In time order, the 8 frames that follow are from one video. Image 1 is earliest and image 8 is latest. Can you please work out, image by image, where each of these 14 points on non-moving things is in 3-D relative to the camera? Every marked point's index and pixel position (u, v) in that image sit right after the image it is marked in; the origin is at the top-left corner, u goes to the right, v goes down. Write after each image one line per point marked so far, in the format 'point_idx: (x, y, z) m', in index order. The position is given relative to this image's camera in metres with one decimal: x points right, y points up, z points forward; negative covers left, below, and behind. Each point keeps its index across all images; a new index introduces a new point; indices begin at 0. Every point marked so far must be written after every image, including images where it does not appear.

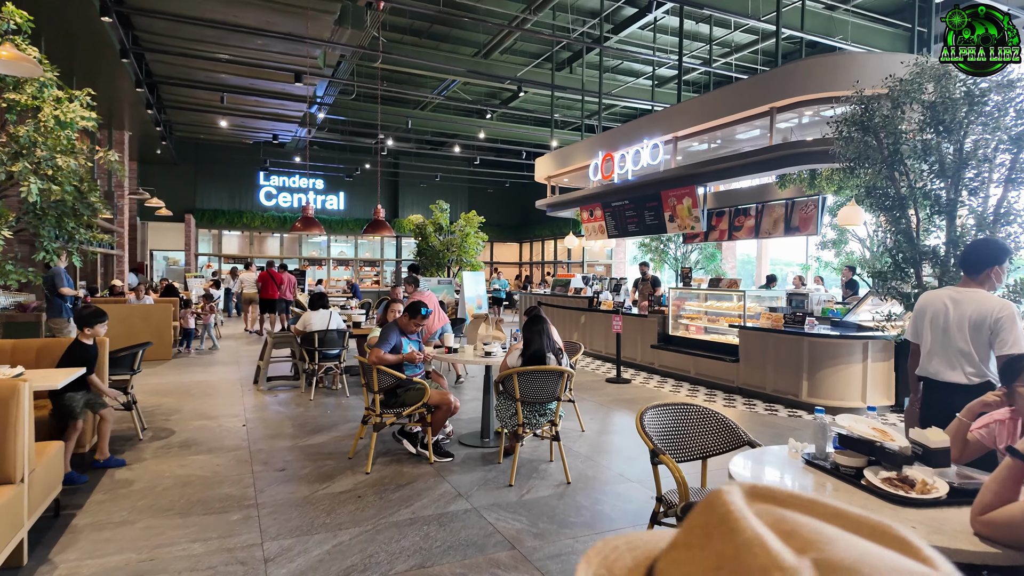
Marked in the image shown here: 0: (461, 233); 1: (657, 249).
0: (-1.1, +1.2, +12.2) m
1: (+3.3, +0.9, +13.1) m
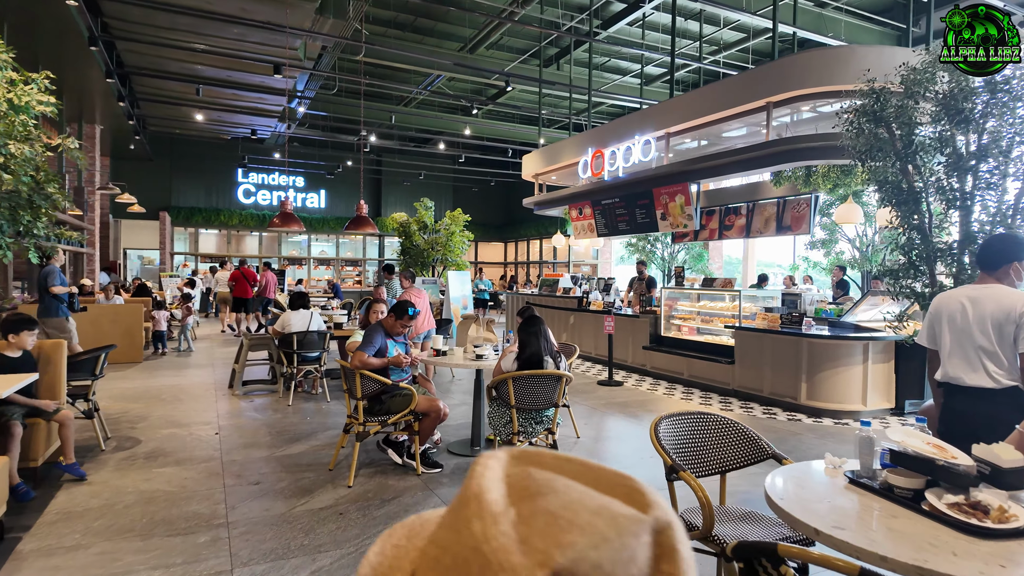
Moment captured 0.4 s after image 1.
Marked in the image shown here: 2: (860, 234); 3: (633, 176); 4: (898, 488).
0: (-1.4, +1.2, +11.9) m
1: (+3.0, +0.9, +13.0) m
2: (+5.7, +0.9, +9.7) m
3: (+1.6, +1.5, +7.8) m
4: (+1.0, -0.5, +1.6) m
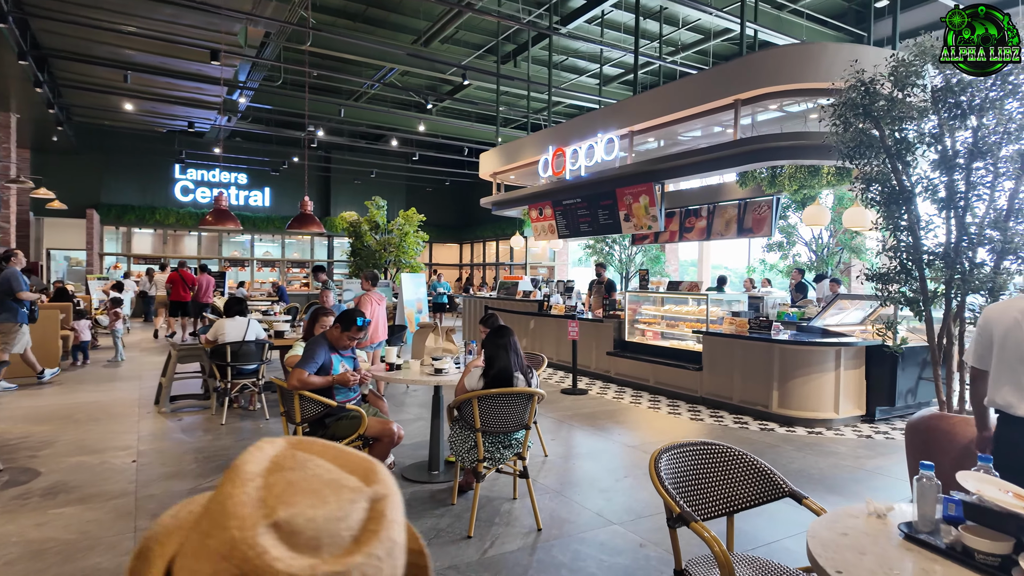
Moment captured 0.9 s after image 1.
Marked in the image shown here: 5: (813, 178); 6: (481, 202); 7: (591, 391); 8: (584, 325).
0: (-2.2, +1.1, +11.4) m
1: (+2.0, +0.8, +12.8) m
2: (+5.0, +0.9, +9.7) m
3: (+1.1, +1.5, +7.5) m
4: (+1.0, -0.6, +1.2) m
5: (+3.2, +1.2, +6.1) m
6: (-0.6, +1.5, +10.2) m
7: (+0.9, -1.2, +6.5) m
8: (+1.0, -0.5, +7.5) m
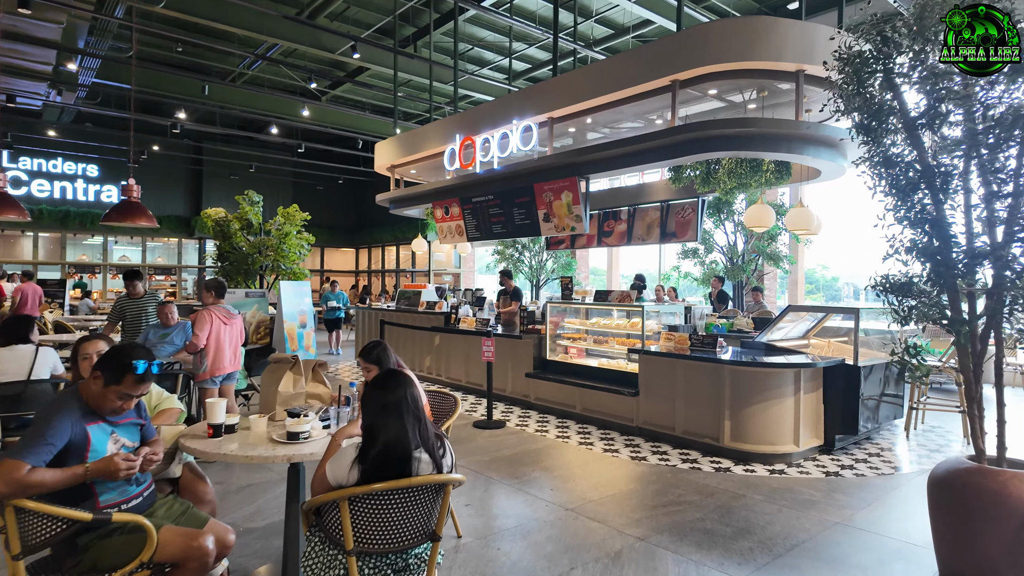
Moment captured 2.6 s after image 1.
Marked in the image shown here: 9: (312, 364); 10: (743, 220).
0: (-3.9, +0.9, +9.7) m
1: (0.0, +0.6, +11.8) m
2: (+3.5, +0.7, +9.3) m
3: (0.0, +1.4, +6.5) m
4: (+1.0, -0.6, +0.3) m
5: (+2.3, +1.1, +5.5) m
6: (-2.1, +1.4, +8.8) m
7: (0.0, -1.3, +5.5) m
8: (-0.1, -0.6, +6.5) m
9: (-1.0, -0.4, +2.8) m
10: (+3.6, +1.0, +9.1) m
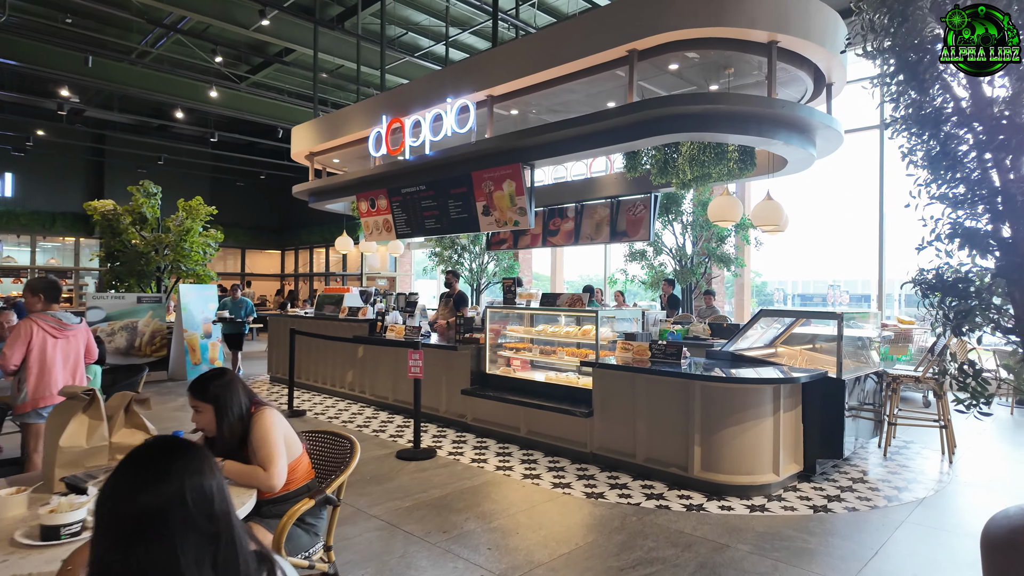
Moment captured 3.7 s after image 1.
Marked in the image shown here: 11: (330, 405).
0: (-4.9, +0.9, +8.5) m
1: (-1.2, +0.5, +11.0) m
2: (+2.5, +0.7, +8.8) m
3: (-0.7, +1.3, +5.7) m
4: (+0.9, -0.6, -0.5) m
5: (+1.8, +1.1, +4.9) m
6: (-3.0, +1.3, +7.8) m
7: (-0.6, -1.3, +4.6) m
8: (-0.8, -0.6, +5.6) m
9: (-1.2, -0.4, +1.9) m
10: (+2.6, +1.0, +8.6) m
11: (-2.0, -1.3, +6.4) m
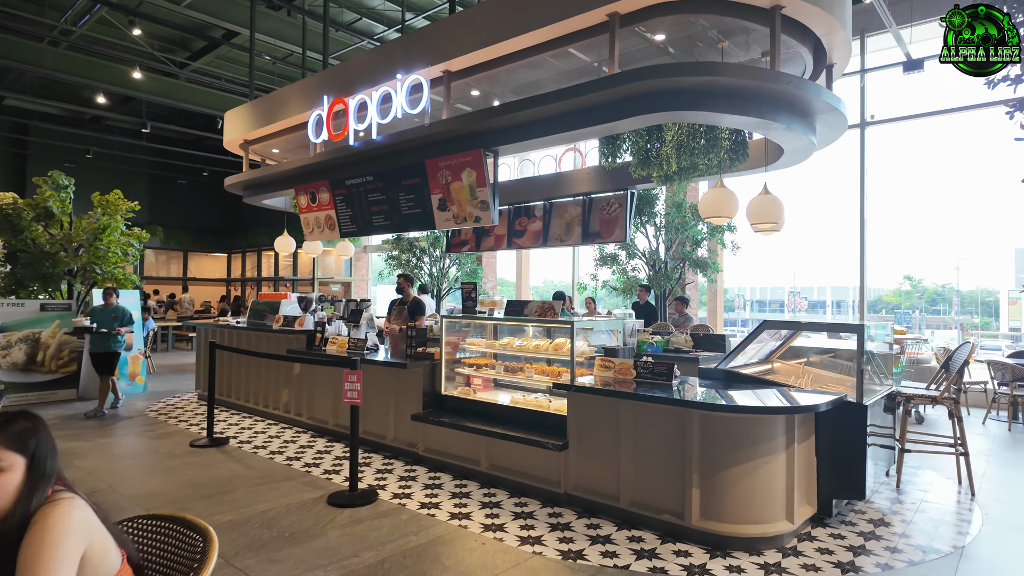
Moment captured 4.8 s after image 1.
0: (-5.4, +0.8, +7.5) m
1: (-1.8, +0.4, +10.2) m
2: (+2.0, +0.6, +8.2) m
3: (-1.0, +1.3, +4.9) m
4: (+1.0, -0.6, -1.1) m
5: (+1.5, +1.0, +4.3) m
6: (-3.4, +1.2, +6.9) m
7: (-0.8, -1.4, +3.8) m
8: (-1.1, -0.7, +4.8) m
9: (-1.4, -0.4, +1.0) m
10: (+2.1, +0.9, +8.0) m
11: (-2.4, -1.4, +5.5) m
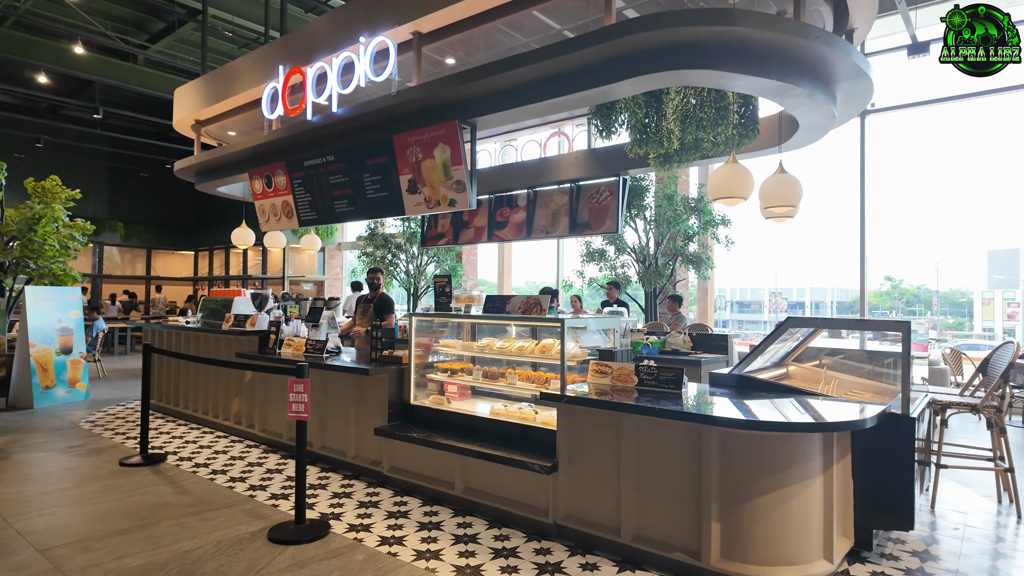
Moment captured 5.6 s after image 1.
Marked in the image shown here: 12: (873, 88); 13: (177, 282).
0: (-5.6, +0.8, +6.7) m
1: (-2.2, +0.5, +9.5) m
2: (+1.8, +0.6, +7.7) m
3: (-1.2, +1.3, +4.3) m
4: (+1.0, -0.5, -1.7) m
5: (+1.3, +1.1, +3.7) m
6: (-3.6, +1.3, +6.2) m
7: (-1.0, -1.3, +3.2) m
8: (-1.3, -0.6, +4.2) m
9: (-1.4, -0.3, +0.4) m
10: (+1.9, +0.9, +7.5) m
11: (-2.6, -1.3, +4.8) m
12: (+2.3, +1.2, +3.6) m
13: (-9.3, +0.2, +16.0) m
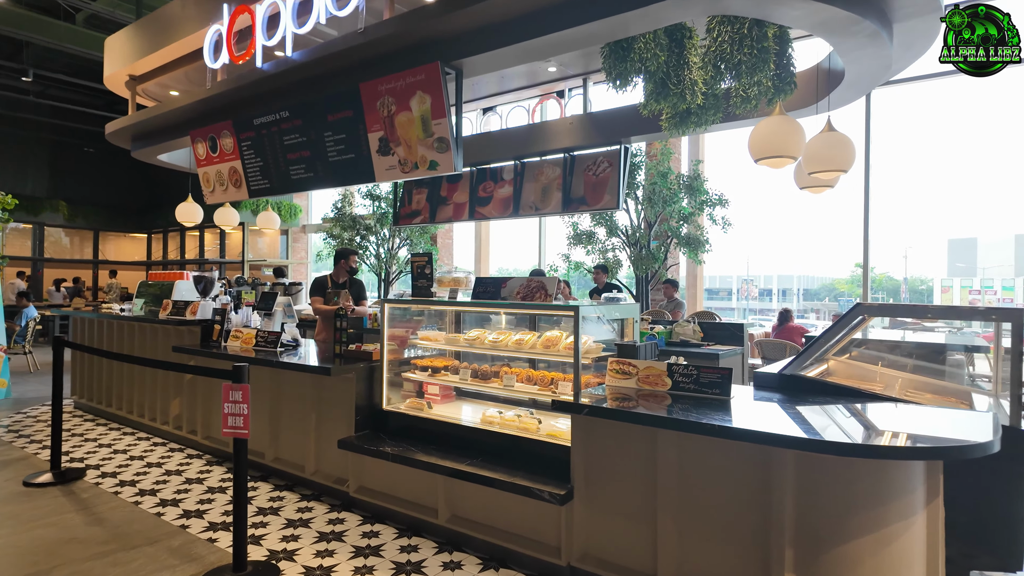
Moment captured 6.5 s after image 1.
0: (-5.8, +1.0, +5.7) m
1: (-2.5, +0.7, +8.7) m
2: (+1.5, +0.8, +7.1) m
3: (-1.2, +1.4, +3.5) m
4: (+1.2, -0.5, -2.3) m
5: (+1.3, +1.2, +3.1) m
6: (-3.8, +1.4, +5.3) m
7: (-1.0, -1.2, +2.5) m
8: (-1.3, -0.5, +3.5) m
9: (-1.2, -0.3, -0.3) m
10: (+1.7, +1.1, +6.9) m
11: (-2.6, -1.2, +4.0) m
12: (+2.2, +1.3, +3.0) m
13: (-9.9, +0.6, +14.8) m
